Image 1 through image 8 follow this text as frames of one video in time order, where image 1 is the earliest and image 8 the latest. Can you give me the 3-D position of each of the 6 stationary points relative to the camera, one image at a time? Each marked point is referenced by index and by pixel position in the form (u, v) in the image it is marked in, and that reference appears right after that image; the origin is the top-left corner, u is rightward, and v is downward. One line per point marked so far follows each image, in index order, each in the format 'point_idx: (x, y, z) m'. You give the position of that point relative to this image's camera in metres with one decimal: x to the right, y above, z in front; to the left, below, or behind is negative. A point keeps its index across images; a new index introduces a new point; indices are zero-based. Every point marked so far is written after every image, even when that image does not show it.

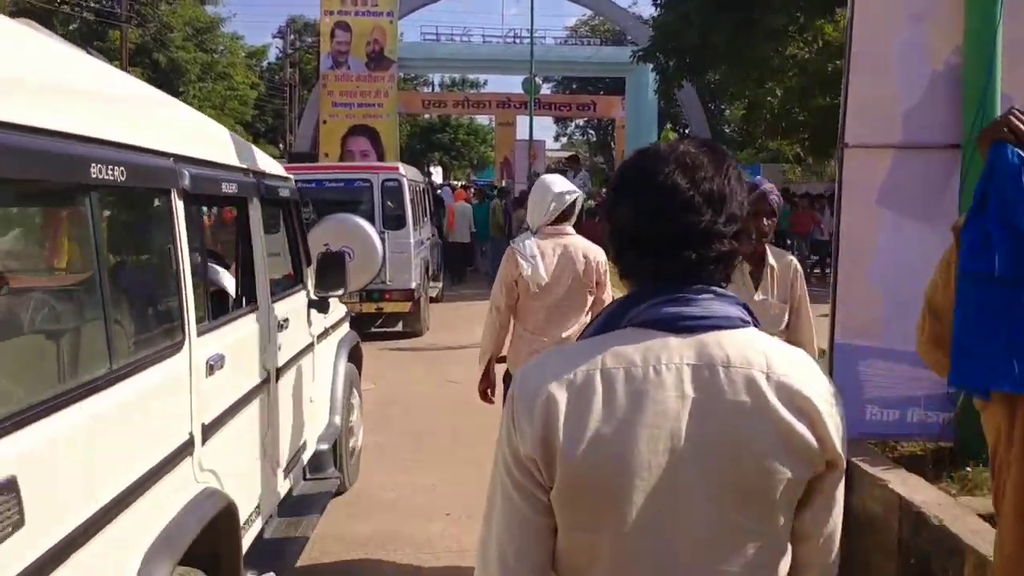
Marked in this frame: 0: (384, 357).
0: (-1.3, -0.7, +10.3) m
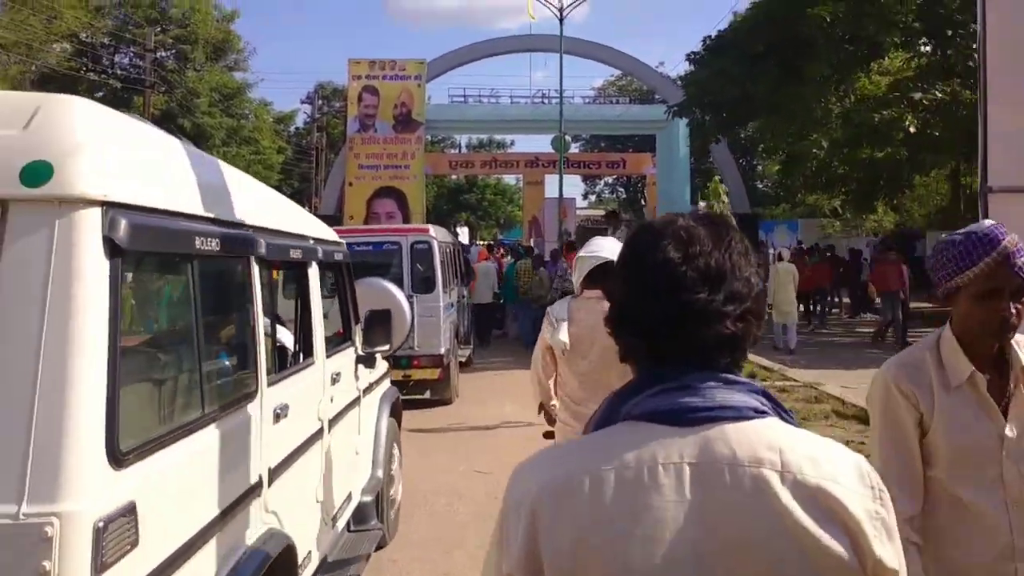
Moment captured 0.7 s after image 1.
0: (-0.9, -1.4, +10.0) m
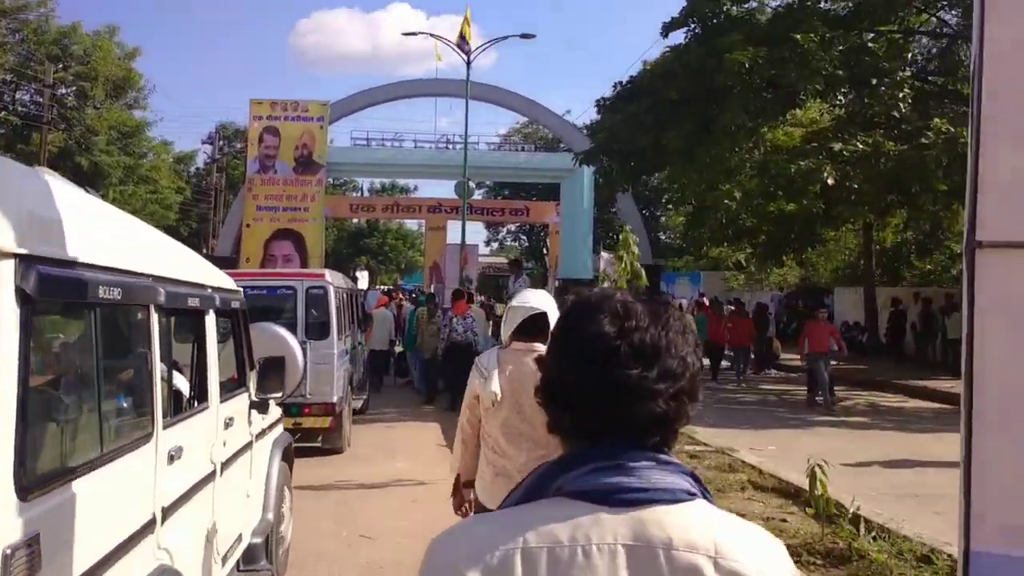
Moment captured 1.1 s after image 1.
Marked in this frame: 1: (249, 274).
0: (-2.0, -1.8, +9.4) m
1: (-2.8, +0.1, +10.1) m
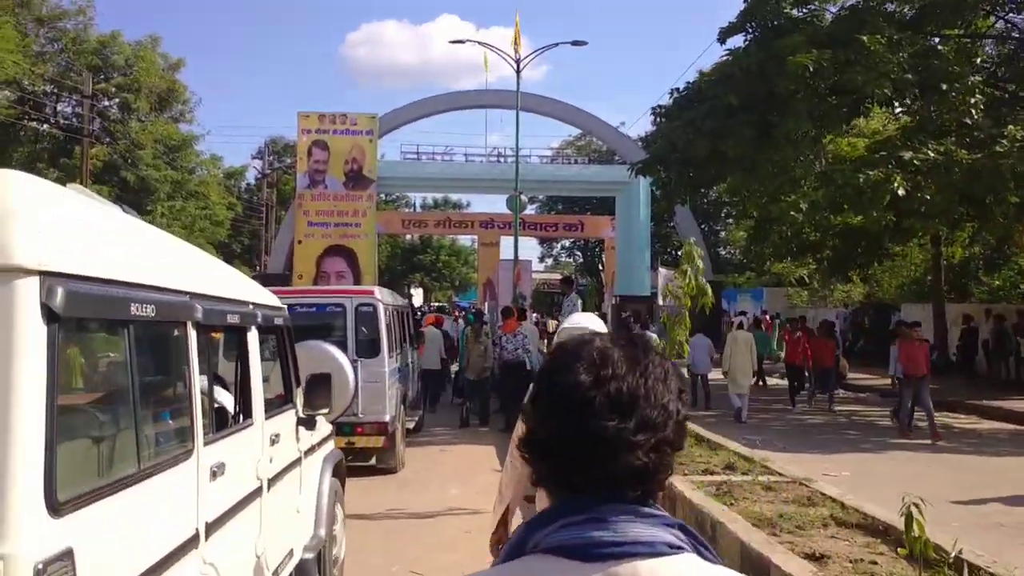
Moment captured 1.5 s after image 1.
0: (-1.5, -2.0, +9.2) m
1: (-2.2, 0.0, +10.0) m
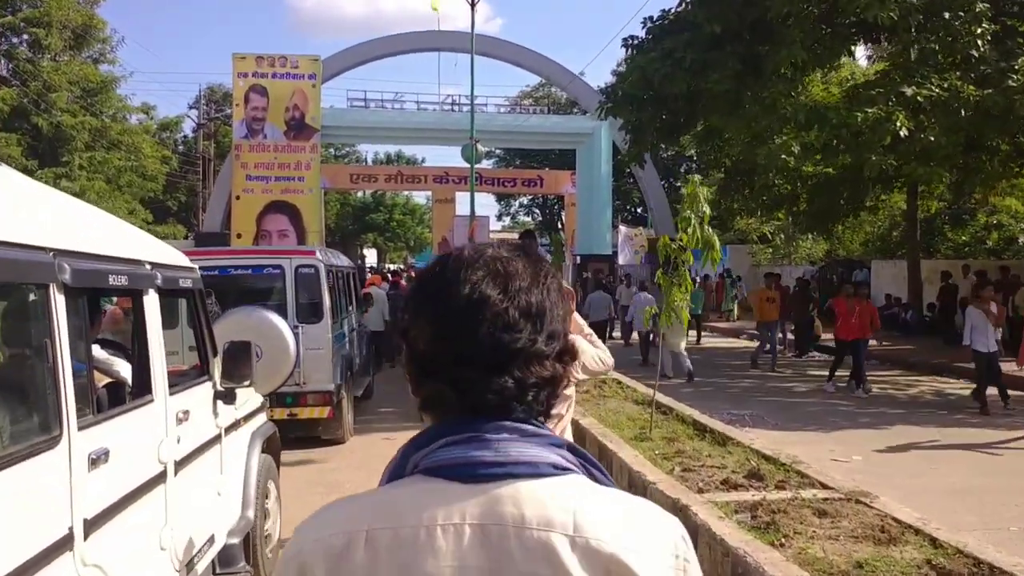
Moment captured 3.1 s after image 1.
0: (-1.8, -1.6, +8.5) m
1: (-2.7, +0.4, +9.1) m
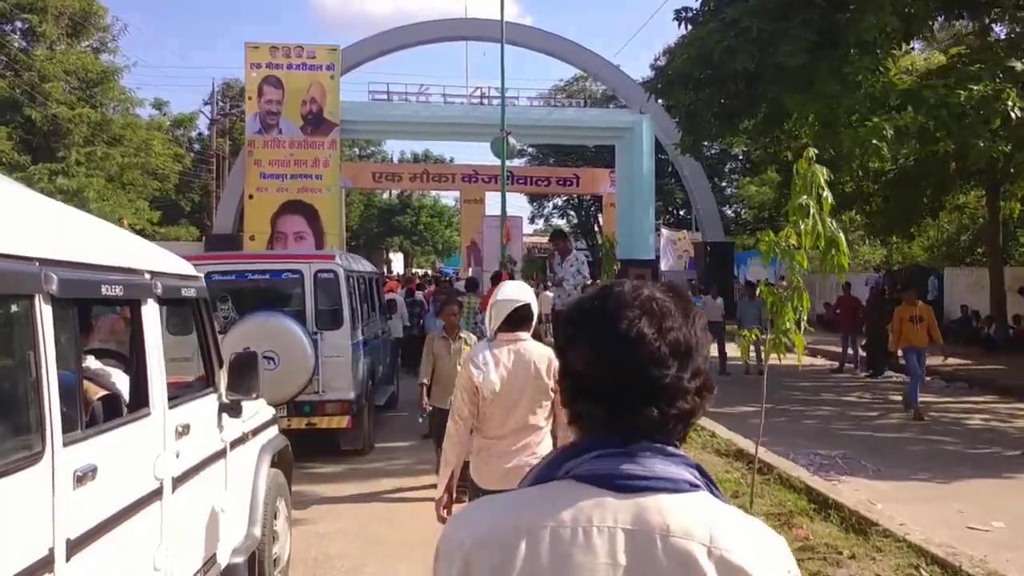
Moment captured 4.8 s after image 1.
0: (-1.6, -1.7, +7.7) m
1: (-2.4, +0.3, +8.4) m
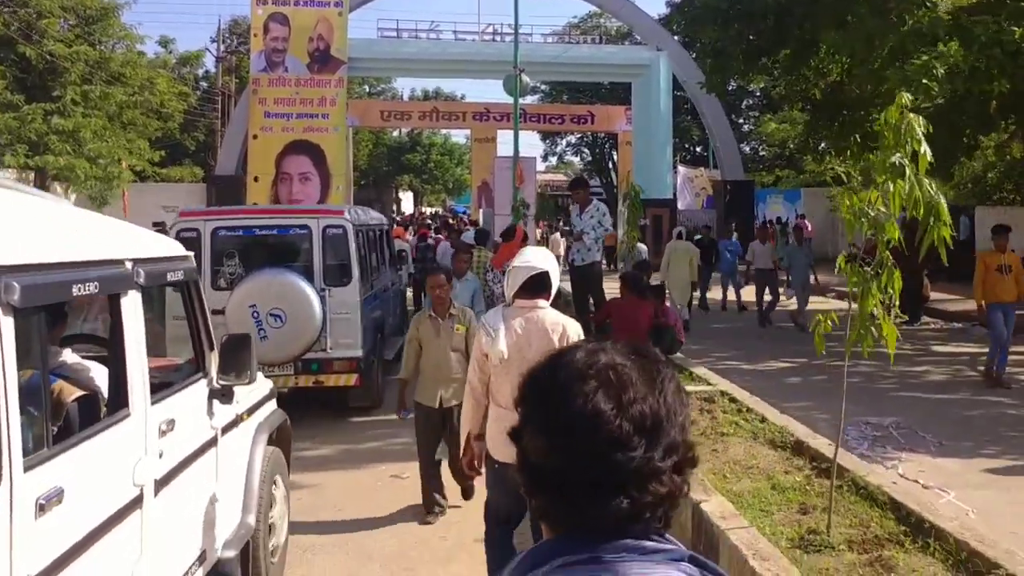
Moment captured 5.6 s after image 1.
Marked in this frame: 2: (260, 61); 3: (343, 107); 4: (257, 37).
0: (-1.4, -1.3, +7.6) m
1: (-2.2, +0.8, +8.1) m
2: (-4.9, +4.5, +19.8) m
3: (-3.4, +3.7, +20.1) m
4: (-5.3, +5.2, +19.8) m
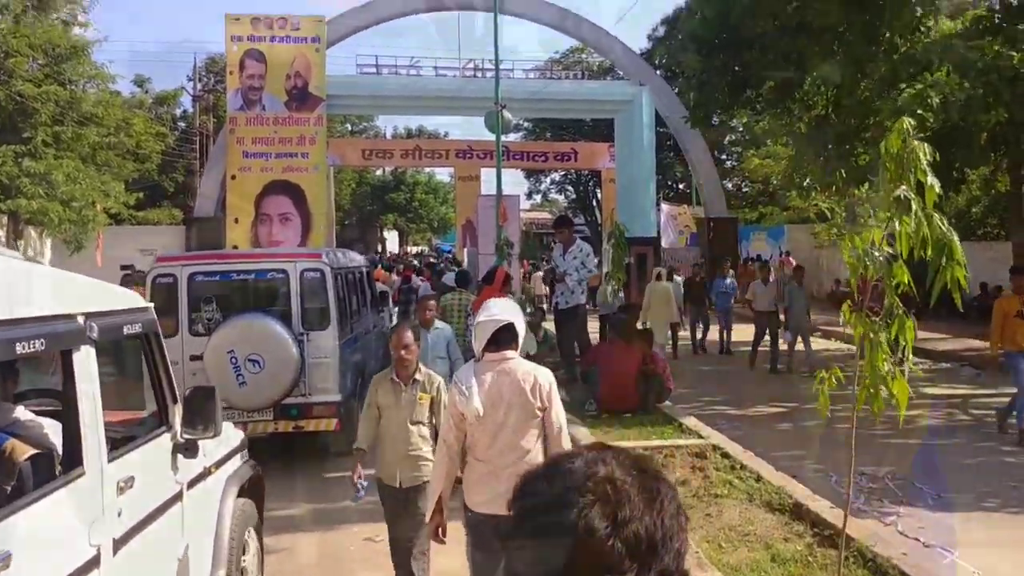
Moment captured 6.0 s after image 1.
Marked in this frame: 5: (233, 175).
0: (-1.6, -1.6, +7.3) m
1: (-2.4, +0.4, +7.9) m
2: (-5.2, +3.7, +19.7) m
3: (-3.7, +2.9, +20.0) m
4: (-5.6, +4.3, +19.8) m
5: (-5.3, +2.3, +19.8) m
